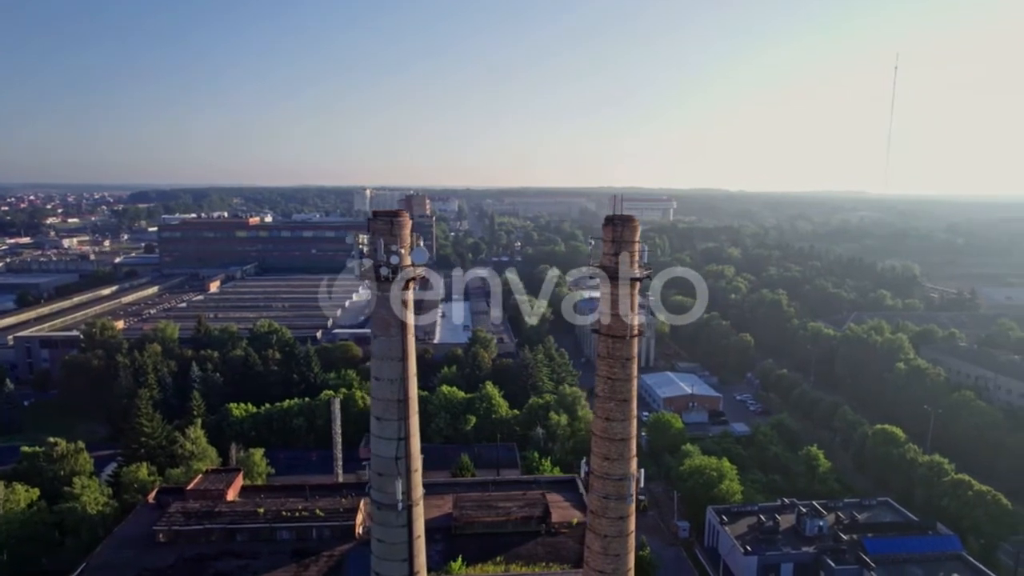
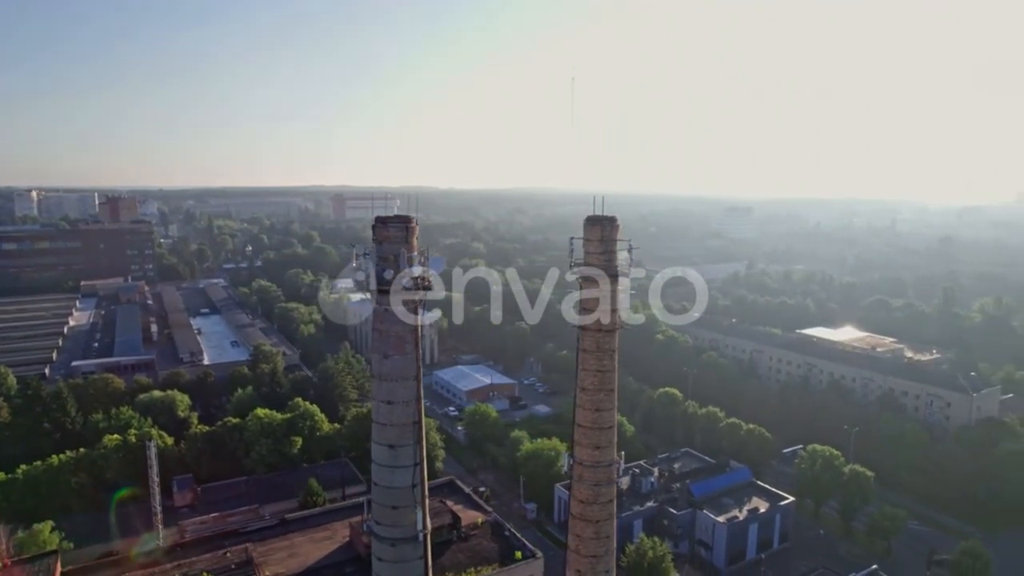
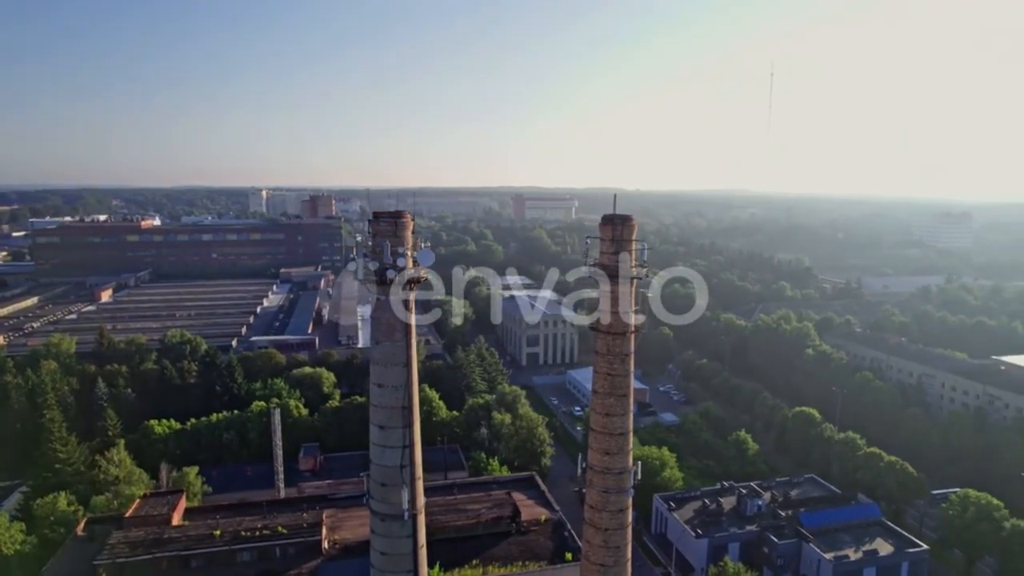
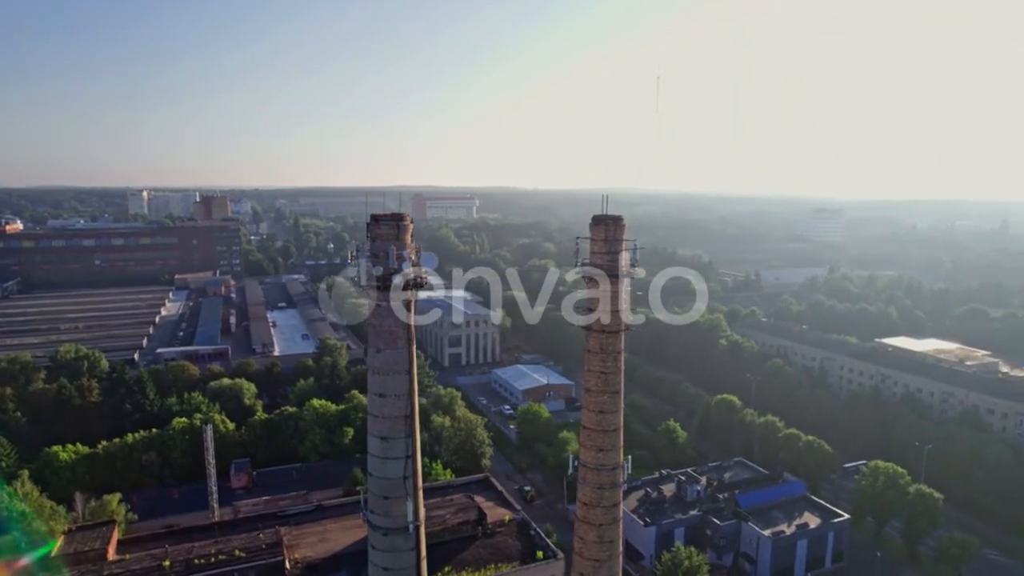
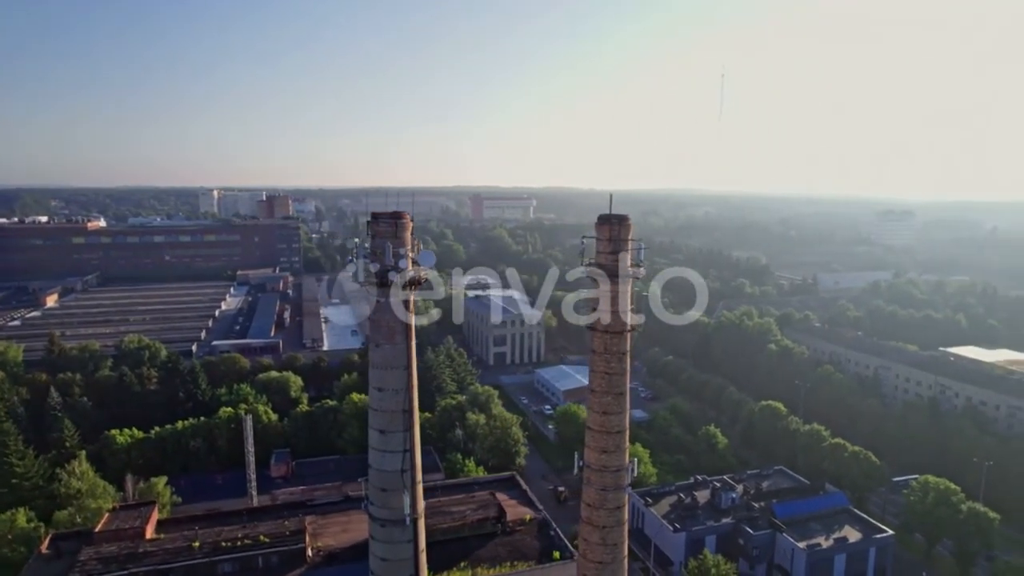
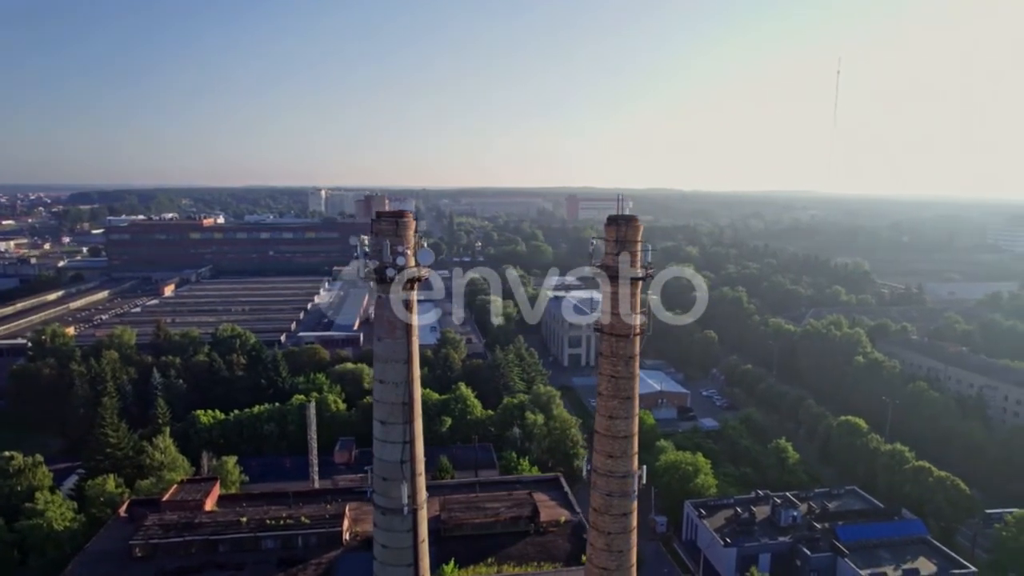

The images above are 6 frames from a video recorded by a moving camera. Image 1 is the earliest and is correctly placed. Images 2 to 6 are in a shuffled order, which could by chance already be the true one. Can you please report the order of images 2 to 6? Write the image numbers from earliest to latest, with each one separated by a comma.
6, 3, 5, 4, 2
